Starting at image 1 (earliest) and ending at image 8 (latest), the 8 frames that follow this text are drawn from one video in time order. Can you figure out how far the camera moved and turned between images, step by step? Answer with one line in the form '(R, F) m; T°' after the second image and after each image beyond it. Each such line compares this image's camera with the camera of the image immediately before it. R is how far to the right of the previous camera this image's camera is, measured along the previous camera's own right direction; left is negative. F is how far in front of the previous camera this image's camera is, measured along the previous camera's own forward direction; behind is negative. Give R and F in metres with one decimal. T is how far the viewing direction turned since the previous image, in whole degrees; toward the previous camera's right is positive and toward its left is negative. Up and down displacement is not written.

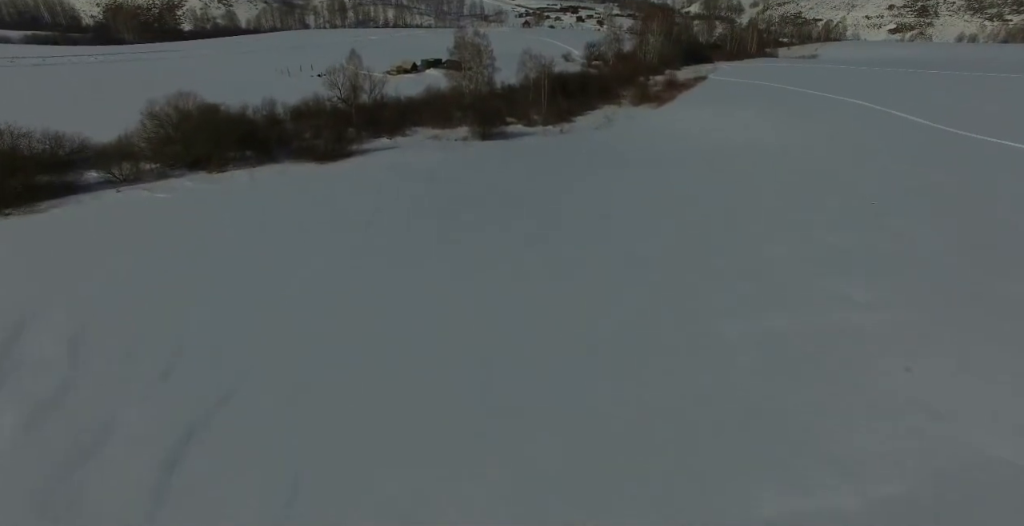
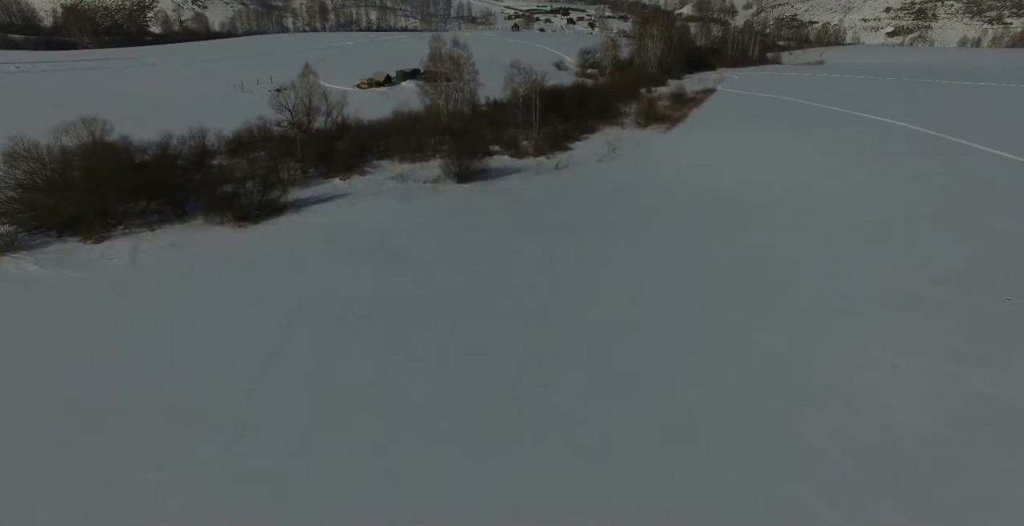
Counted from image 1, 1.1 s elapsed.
(+0.2, +5.6) m; +1°
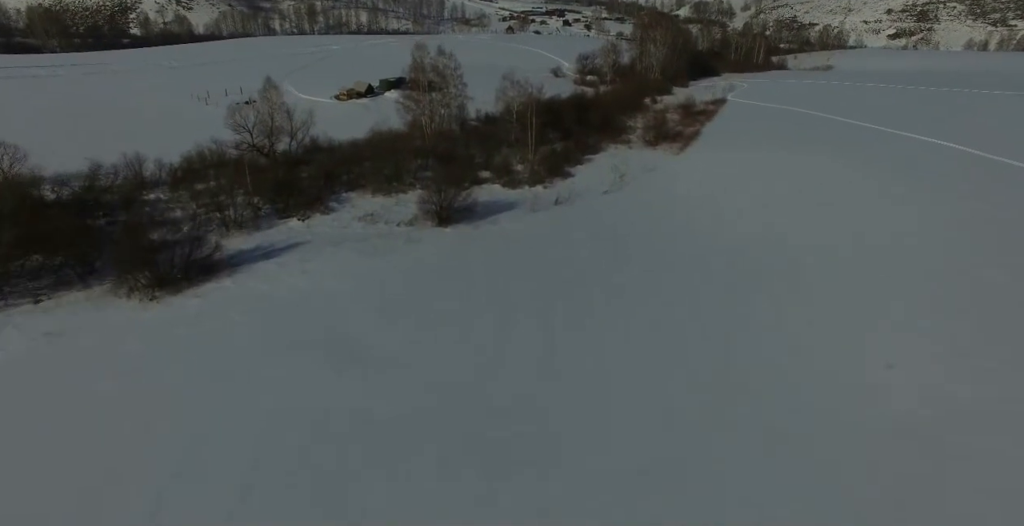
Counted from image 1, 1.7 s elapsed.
(+0.1, +3.8) m; 0°
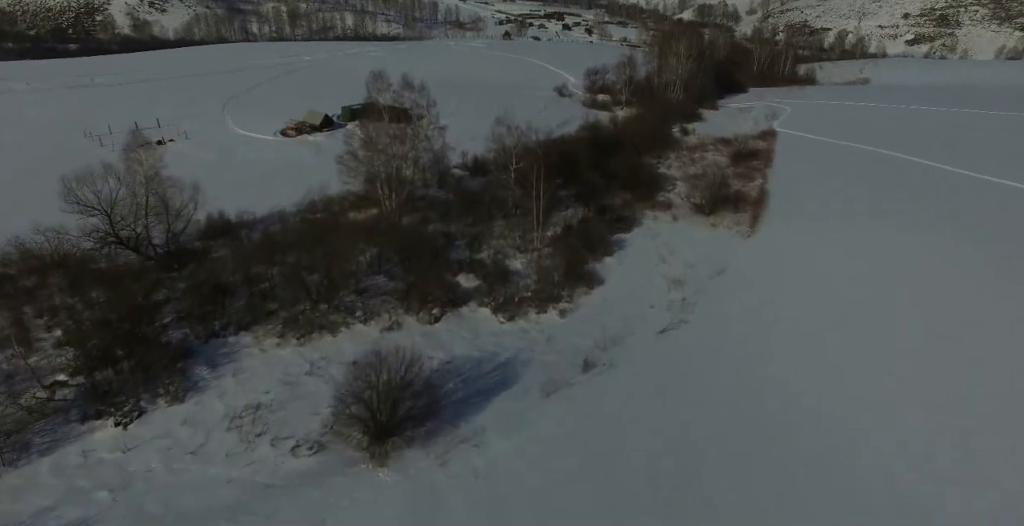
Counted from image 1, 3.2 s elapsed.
(0.0, +8.9) m; 0°
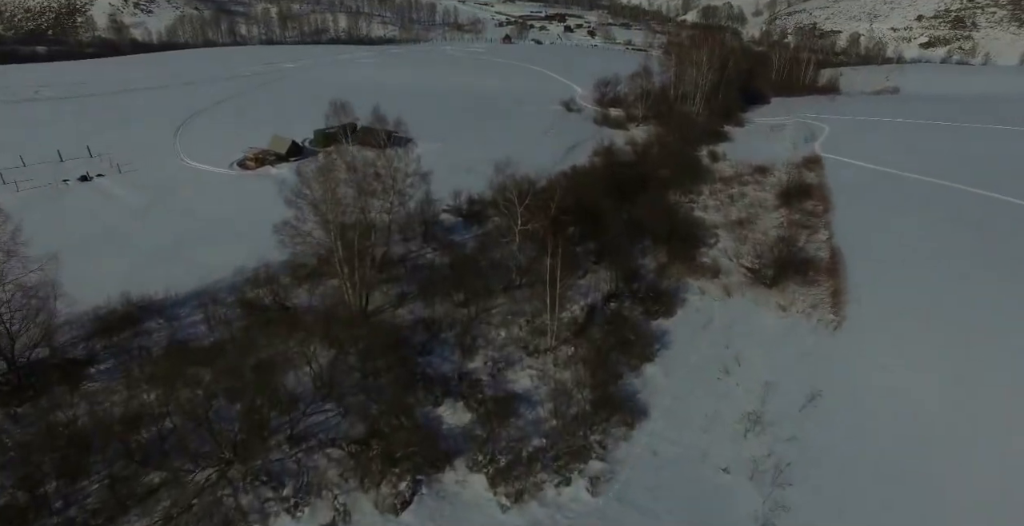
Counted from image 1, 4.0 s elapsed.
(-0.1, +5.0) m; 0°
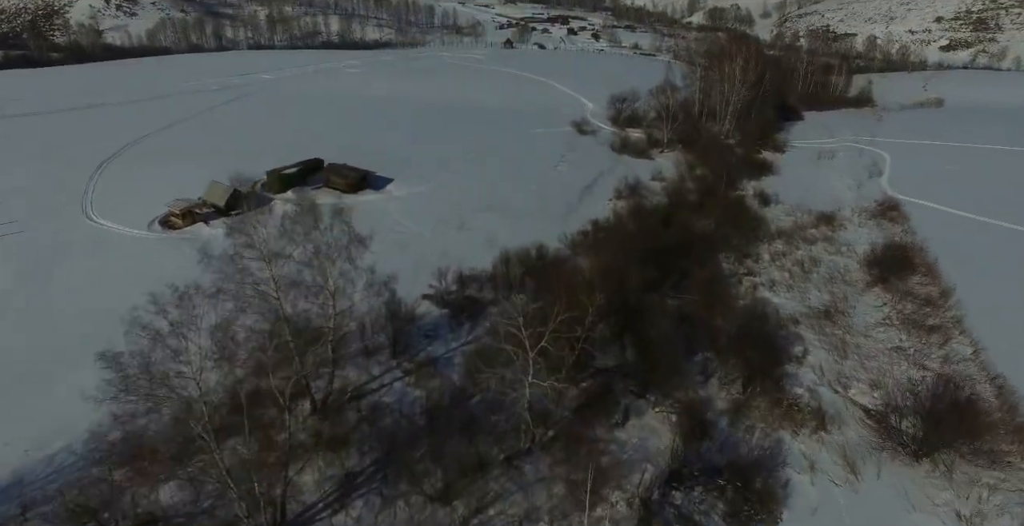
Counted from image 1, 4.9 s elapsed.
(-0.1, +5.9) m; 0°
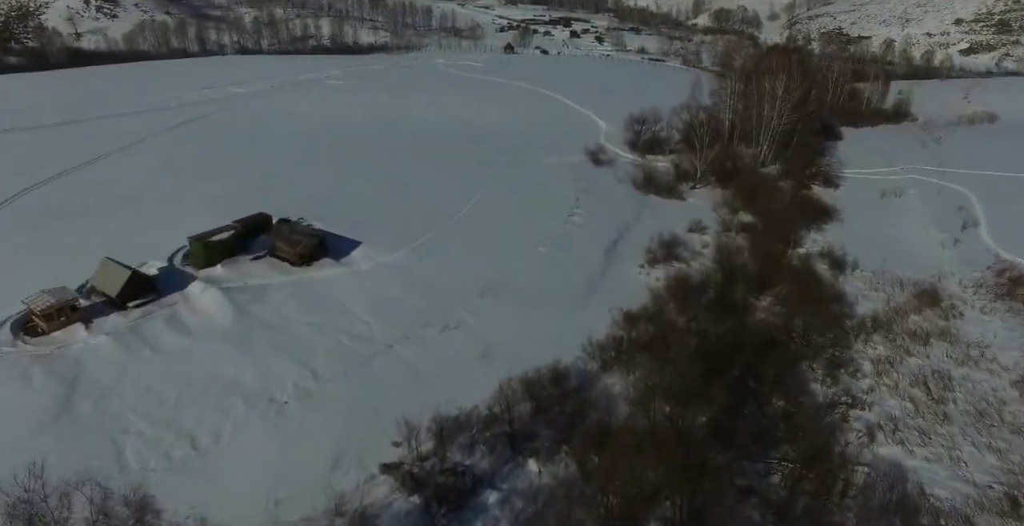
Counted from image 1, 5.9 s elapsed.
(-0.1, +5.7) m; 0°
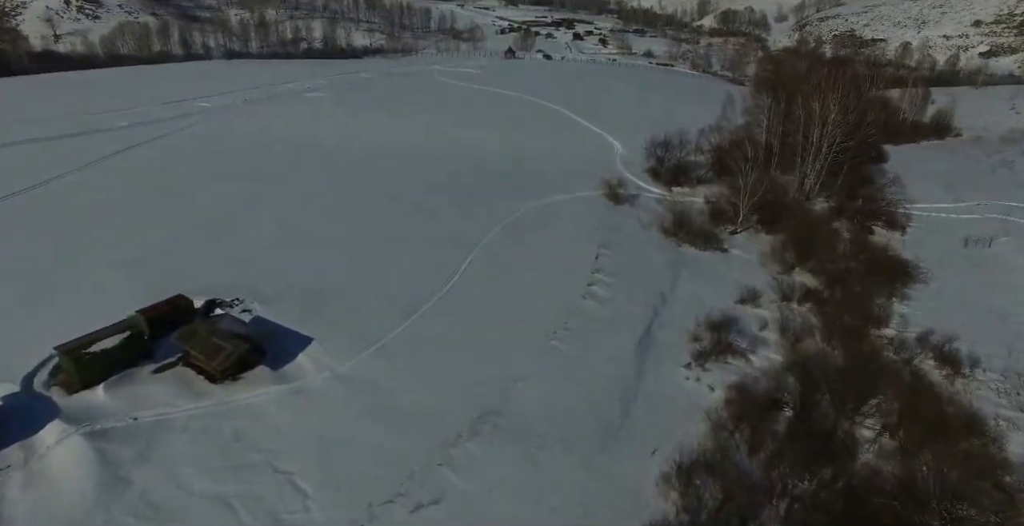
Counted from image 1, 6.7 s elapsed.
(-0.1, +5.0) m; 0°
